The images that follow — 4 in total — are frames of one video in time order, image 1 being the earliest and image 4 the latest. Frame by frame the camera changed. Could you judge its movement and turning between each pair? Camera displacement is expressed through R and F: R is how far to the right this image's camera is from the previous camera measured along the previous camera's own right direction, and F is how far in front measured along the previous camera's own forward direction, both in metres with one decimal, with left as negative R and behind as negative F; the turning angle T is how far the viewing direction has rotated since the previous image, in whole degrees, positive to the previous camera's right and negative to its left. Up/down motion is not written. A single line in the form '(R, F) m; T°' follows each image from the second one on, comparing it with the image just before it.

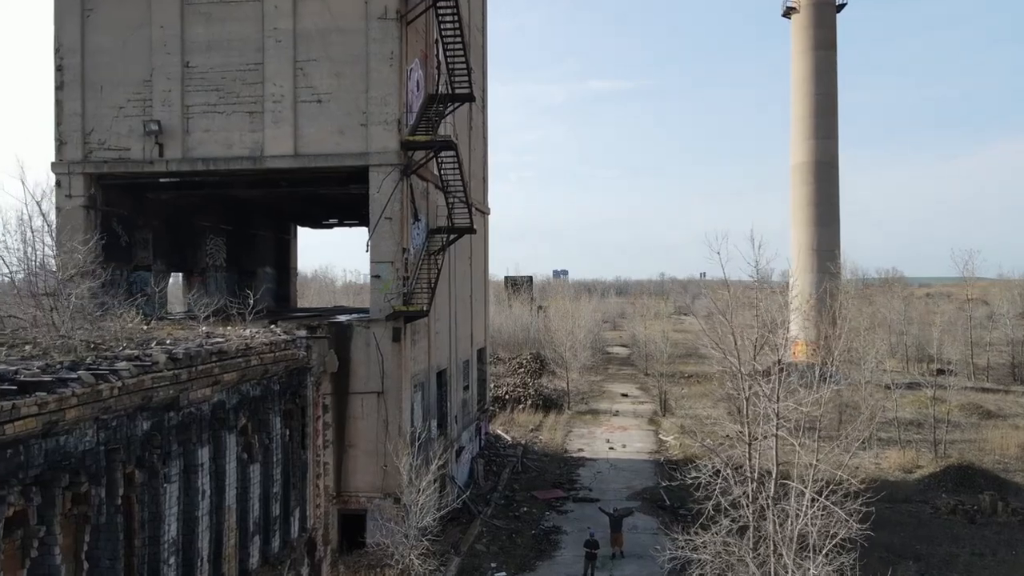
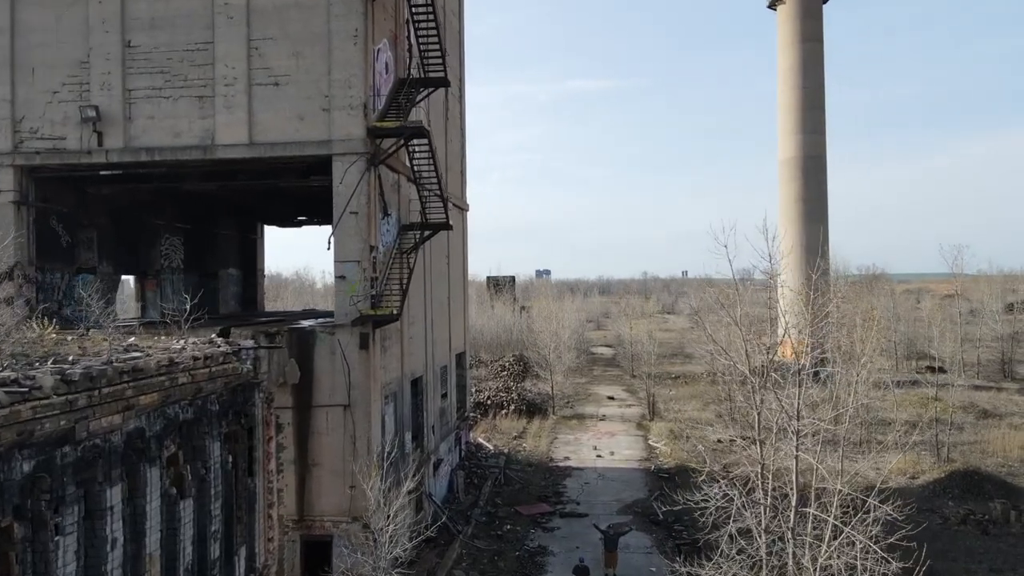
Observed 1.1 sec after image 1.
(+0.1, +1.3) m; +1°
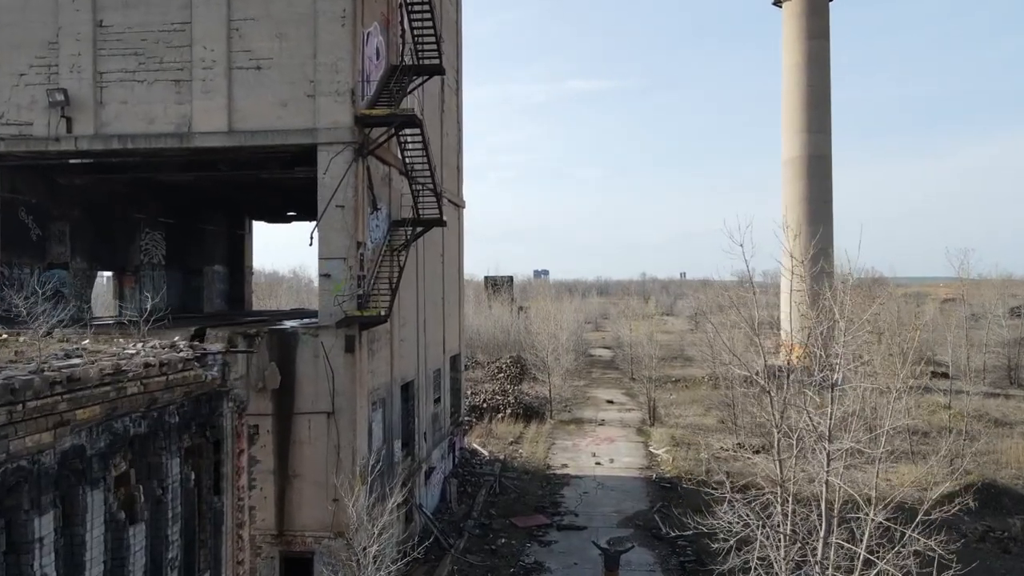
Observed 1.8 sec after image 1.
(0.0, +0.8) m; 0°
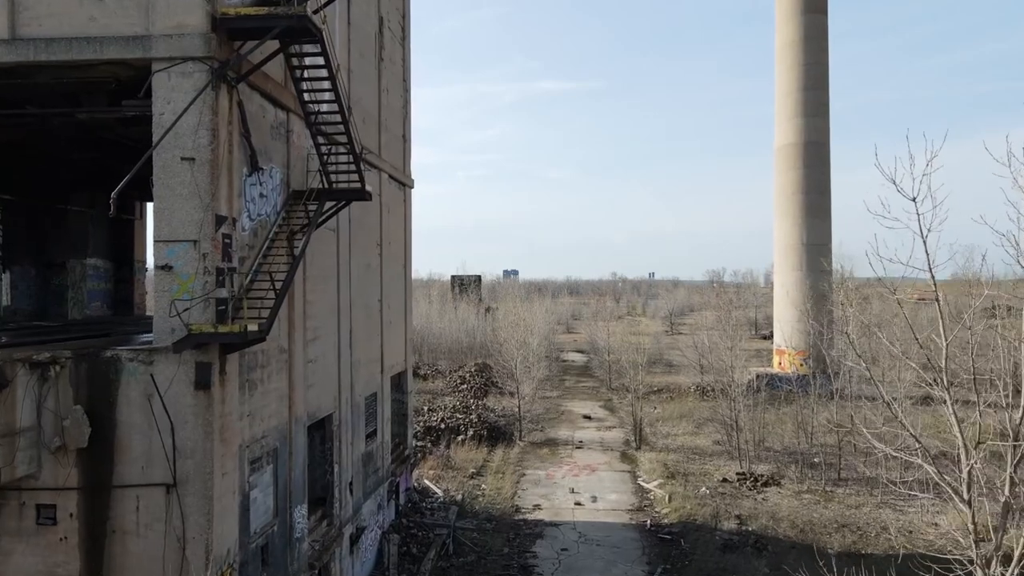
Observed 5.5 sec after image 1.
(+0.2, +4.2) m; +3°
